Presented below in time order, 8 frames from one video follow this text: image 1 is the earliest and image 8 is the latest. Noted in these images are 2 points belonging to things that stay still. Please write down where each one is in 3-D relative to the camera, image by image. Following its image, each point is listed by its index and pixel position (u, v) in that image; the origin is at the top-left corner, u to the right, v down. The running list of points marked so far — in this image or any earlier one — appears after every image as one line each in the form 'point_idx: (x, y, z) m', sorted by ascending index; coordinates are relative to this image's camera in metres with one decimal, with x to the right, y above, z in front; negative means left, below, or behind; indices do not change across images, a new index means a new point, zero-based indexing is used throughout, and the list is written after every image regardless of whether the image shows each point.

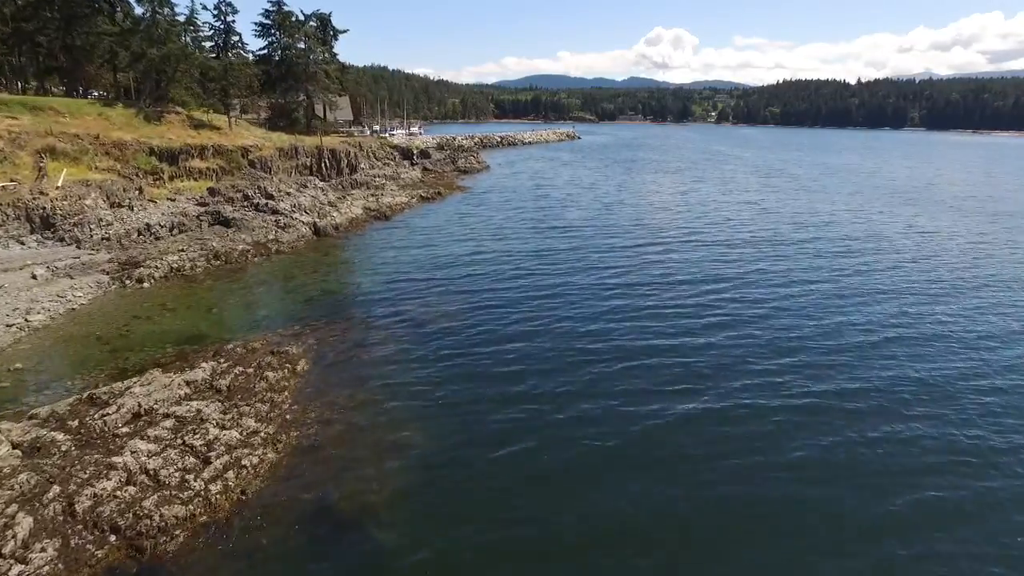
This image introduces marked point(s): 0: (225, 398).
0: (-7.3, -2.9, +15.1) m
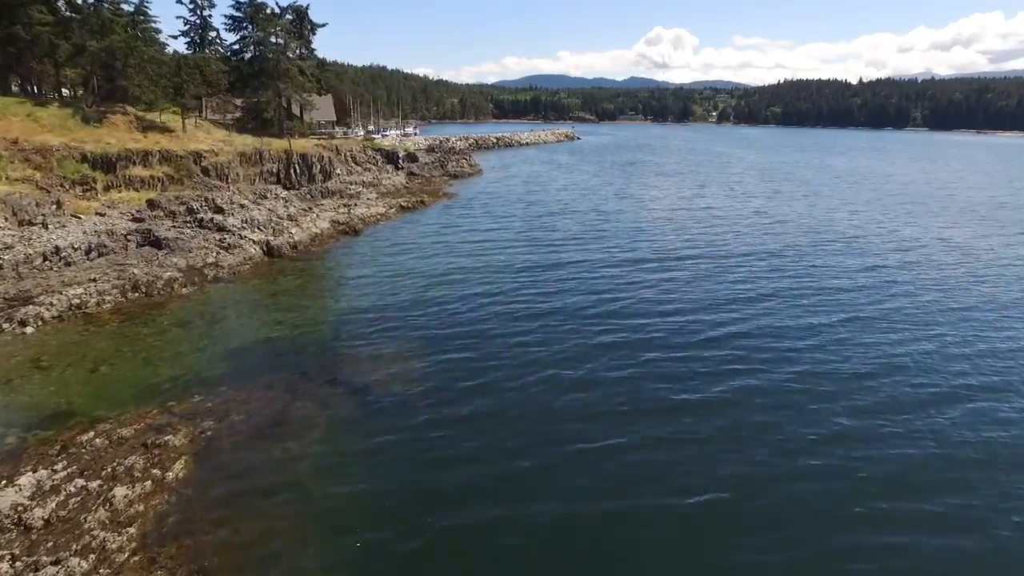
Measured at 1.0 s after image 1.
0: (-8.1, -4.4, +10.1) m
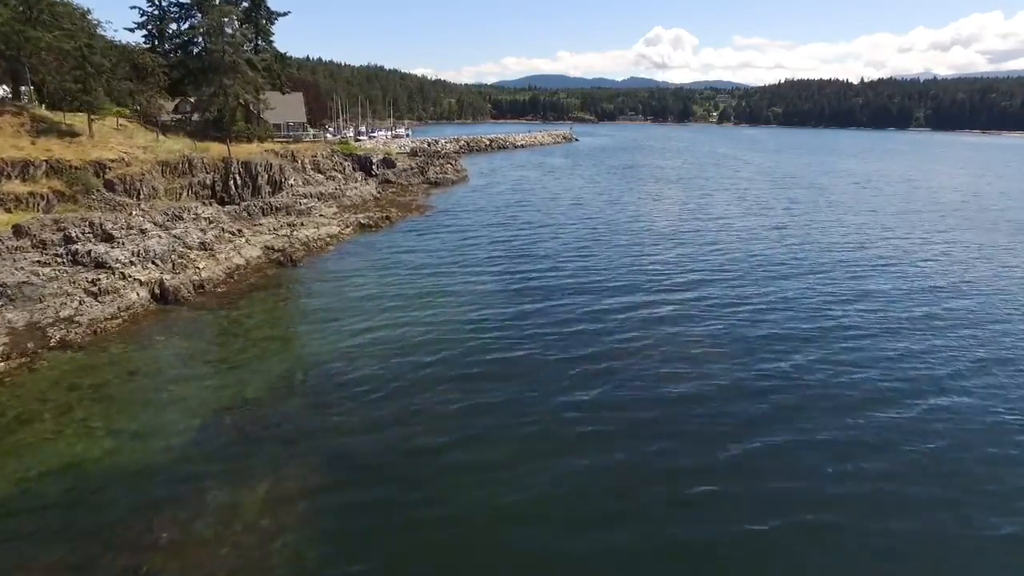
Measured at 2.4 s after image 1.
0: (-9.4, -6.6, +2.6) m
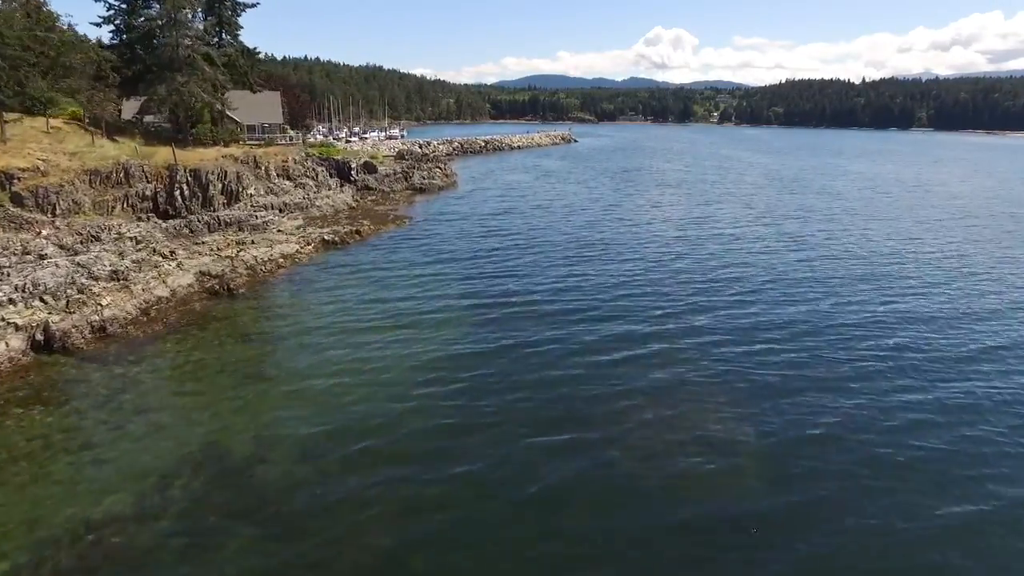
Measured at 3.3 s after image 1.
0: (-10.2, -8.0, -2.4) m
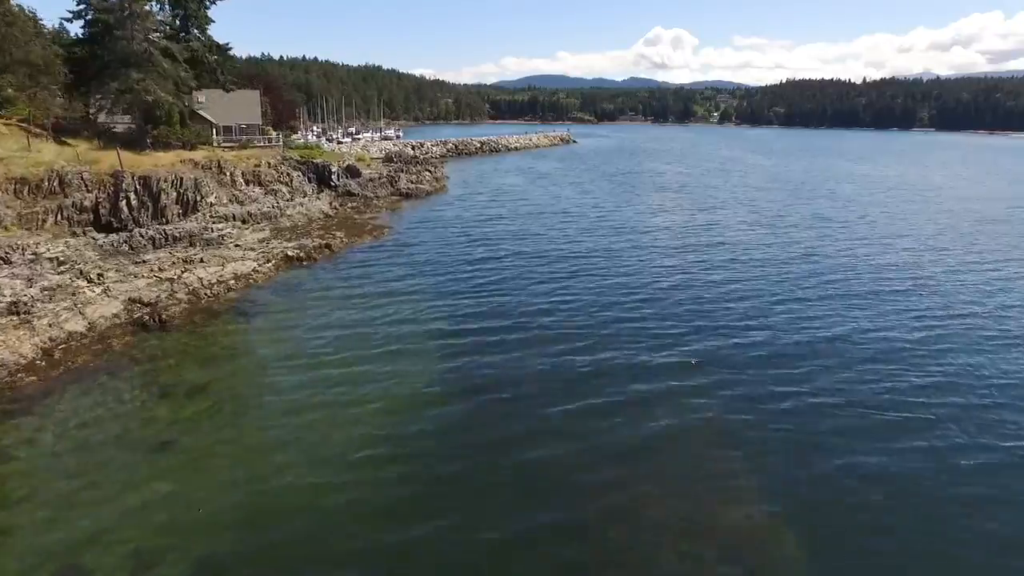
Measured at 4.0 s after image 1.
0: (-10.9, -9.2, -6.2) m
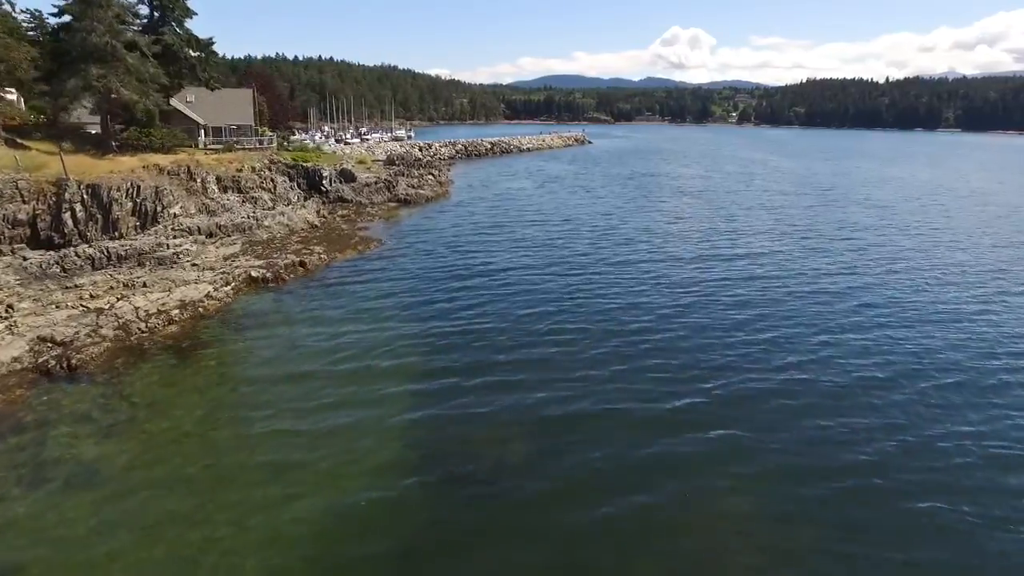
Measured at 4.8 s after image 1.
0: (-12.0, -10.3, -10.2) m
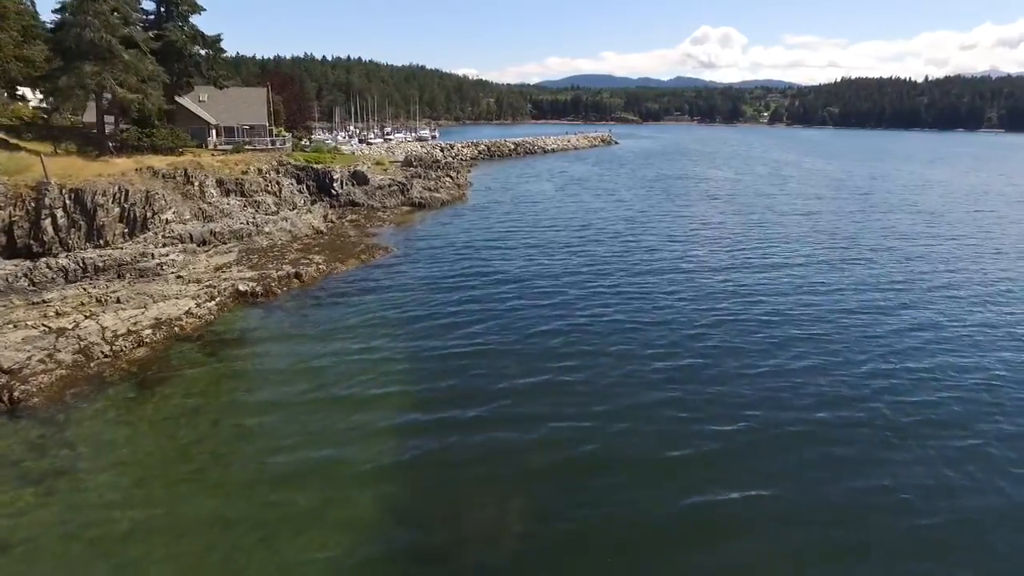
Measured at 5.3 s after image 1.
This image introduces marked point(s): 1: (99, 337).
0: (-13.3, -10.9, -12.3) m
1: (-13.2, -1.7, +19.4) m
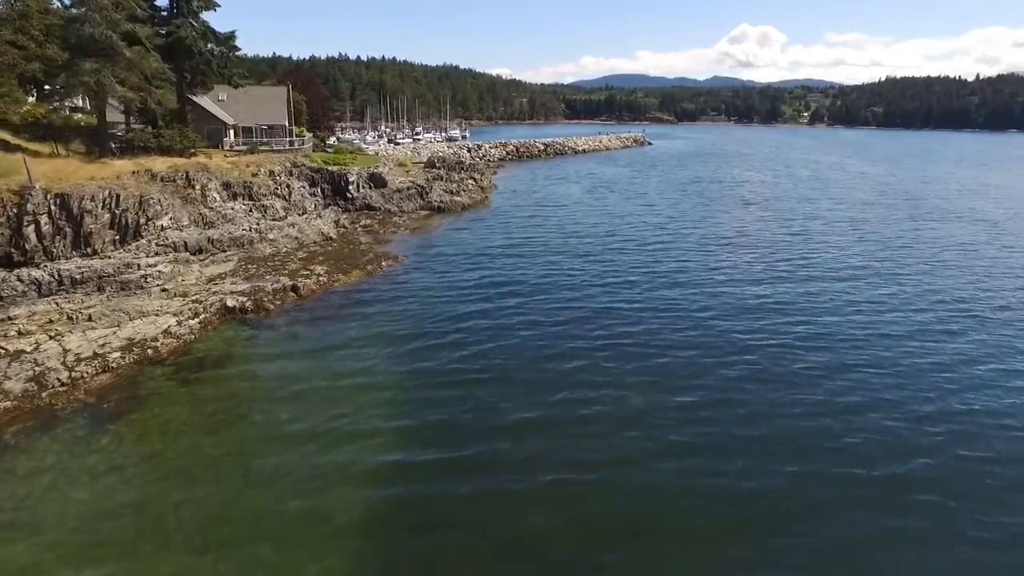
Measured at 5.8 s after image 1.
0: (-14.9, -11.5, -14.2) m
1: (-13.0, -2.2, +17.5) m
